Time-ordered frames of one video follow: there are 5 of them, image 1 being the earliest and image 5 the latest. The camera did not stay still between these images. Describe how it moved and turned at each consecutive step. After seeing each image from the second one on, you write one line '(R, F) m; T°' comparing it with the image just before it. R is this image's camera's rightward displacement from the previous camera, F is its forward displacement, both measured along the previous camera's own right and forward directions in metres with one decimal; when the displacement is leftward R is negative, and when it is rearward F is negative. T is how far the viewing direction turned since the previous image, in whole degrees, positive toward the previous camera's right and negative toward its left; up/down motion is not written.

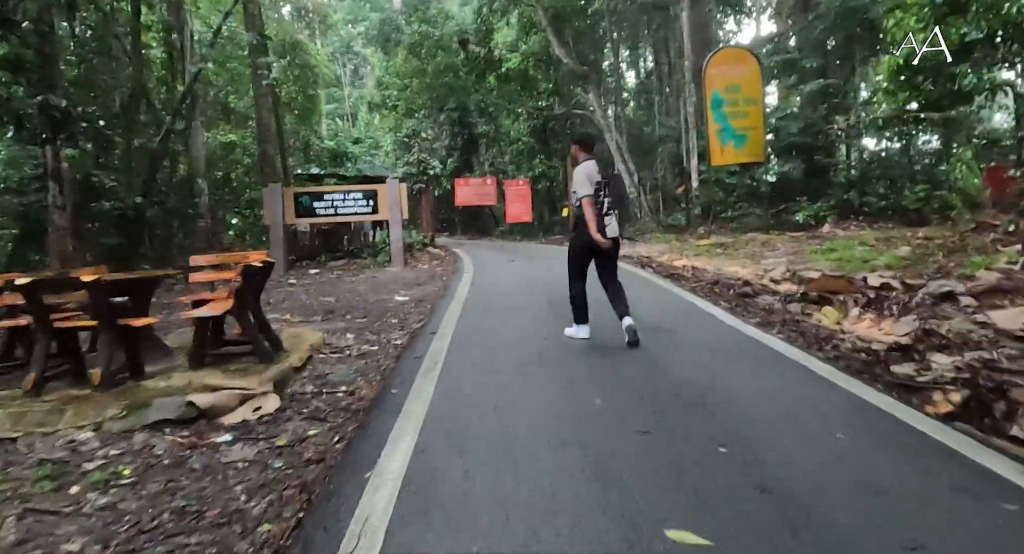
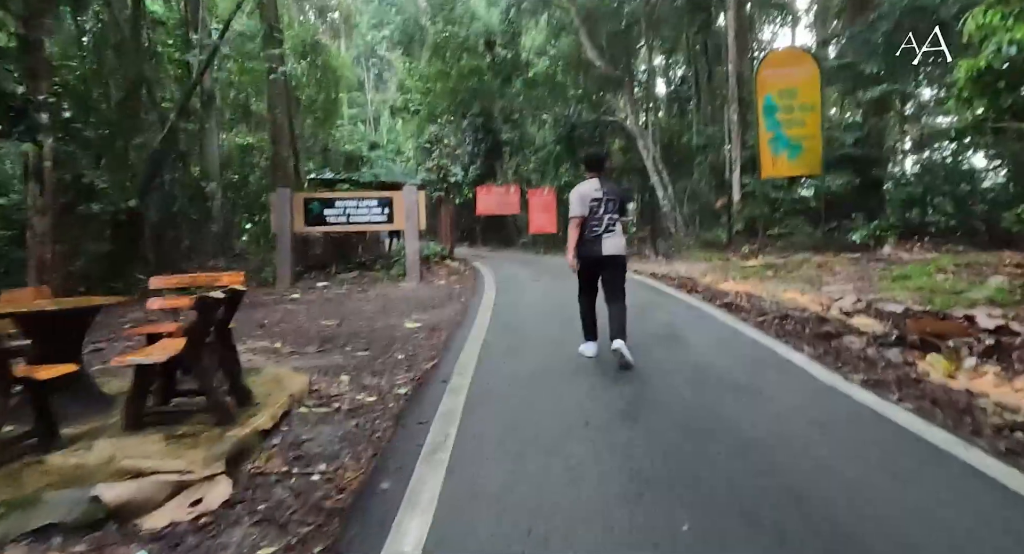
(-0.1, +1.2) m; -2°
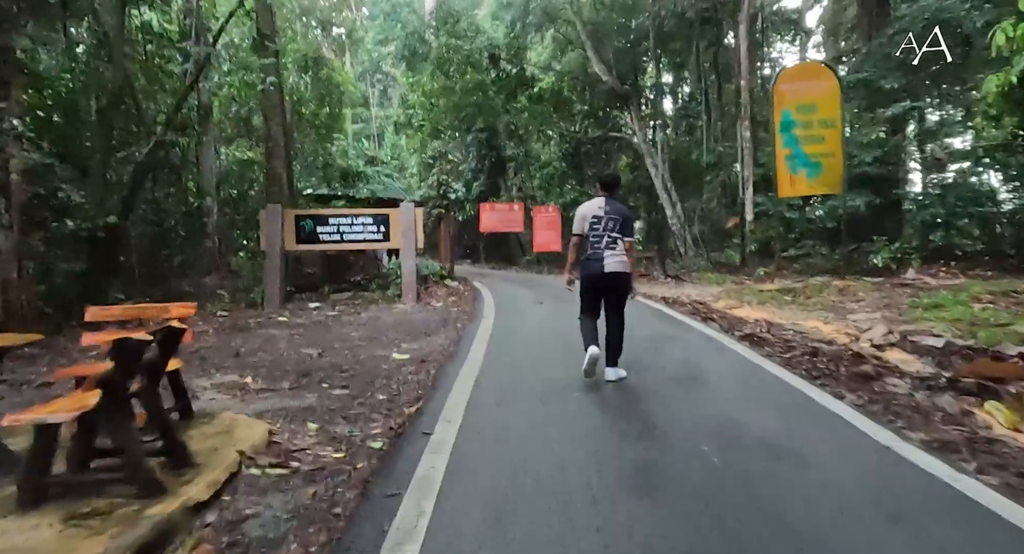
(+0.1, +0.7) m; 0°
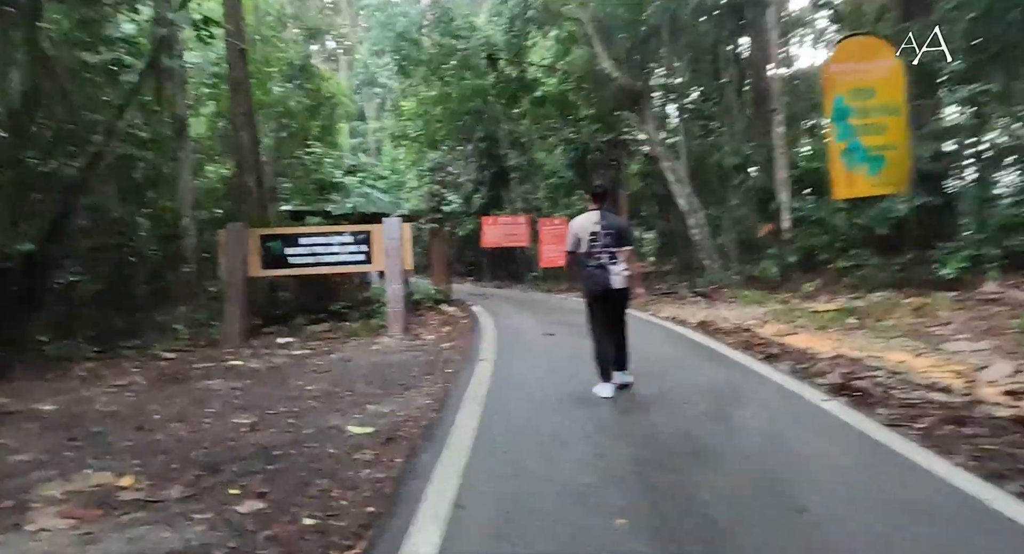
(+0.1, +1.9) m; -1°
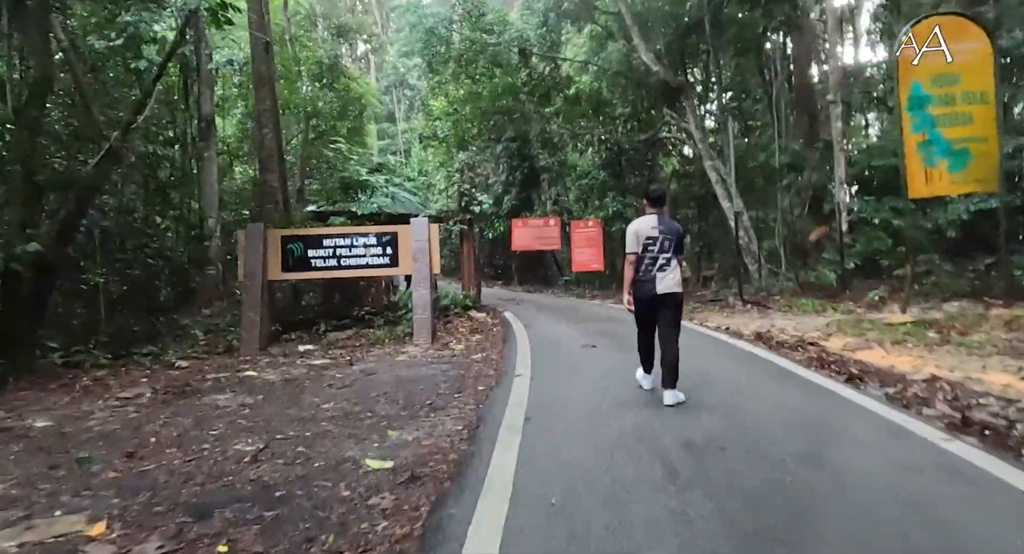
(-0.1, +0.8) m; -3°
